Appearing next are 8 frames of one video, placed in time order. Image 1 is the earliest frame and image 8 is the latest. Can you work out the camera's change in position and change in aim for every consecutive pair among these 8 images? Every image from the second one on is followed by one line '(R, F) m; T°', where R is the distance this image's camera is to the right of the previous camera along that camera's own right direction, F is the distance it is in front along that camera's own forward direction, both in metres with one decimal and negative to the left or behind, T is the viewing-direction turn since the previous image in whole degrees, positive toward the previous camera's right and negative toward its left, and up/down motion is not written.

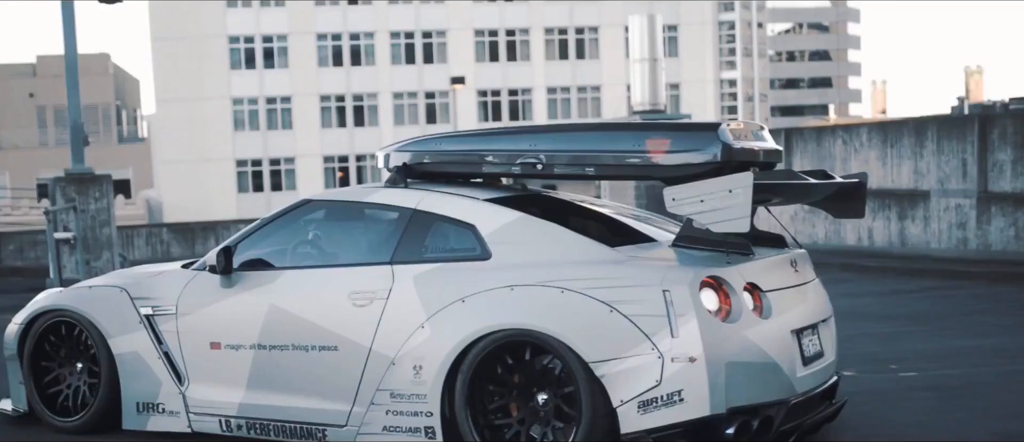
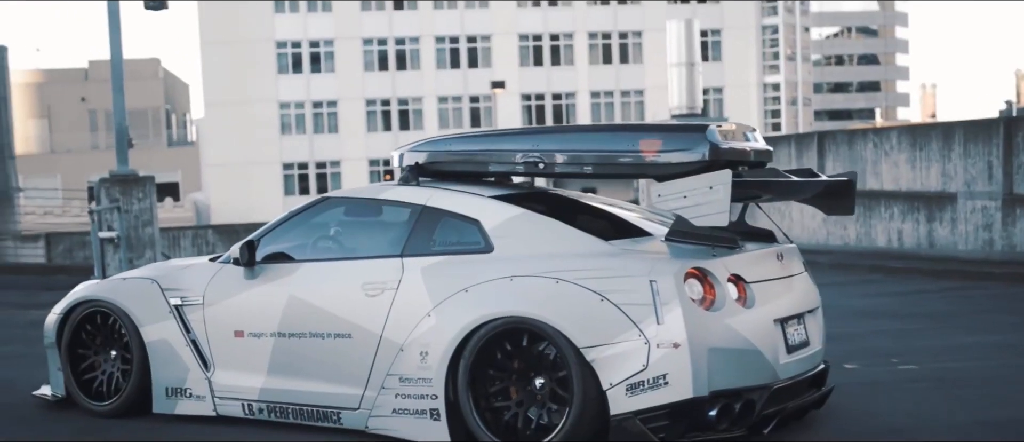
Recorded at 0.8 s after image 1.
(+0.2, -0.4) m; -2°
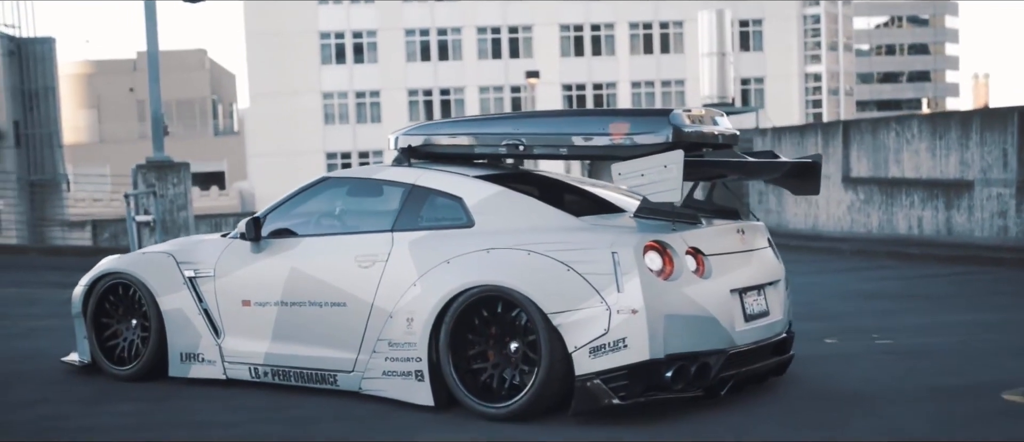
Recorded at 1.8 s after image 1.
(+0.3, -0.5) m; -2°
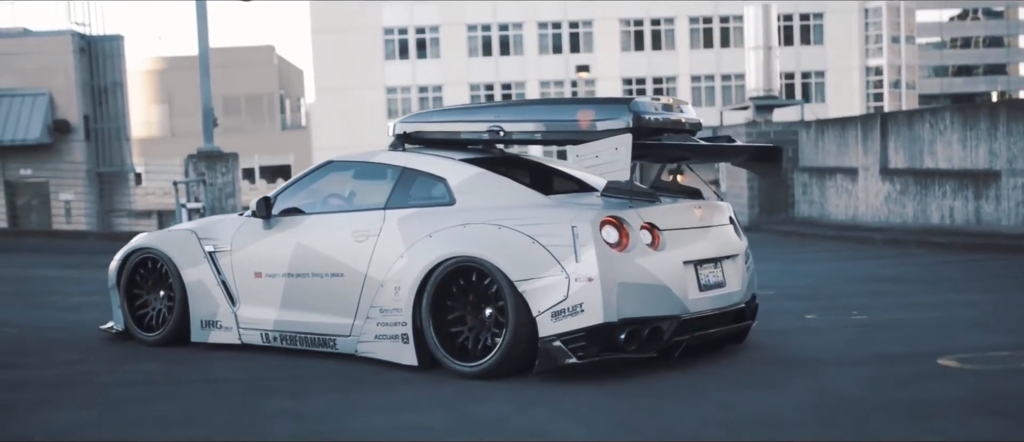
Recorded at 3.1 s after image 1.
(+0.5, -0.7) m; -3°
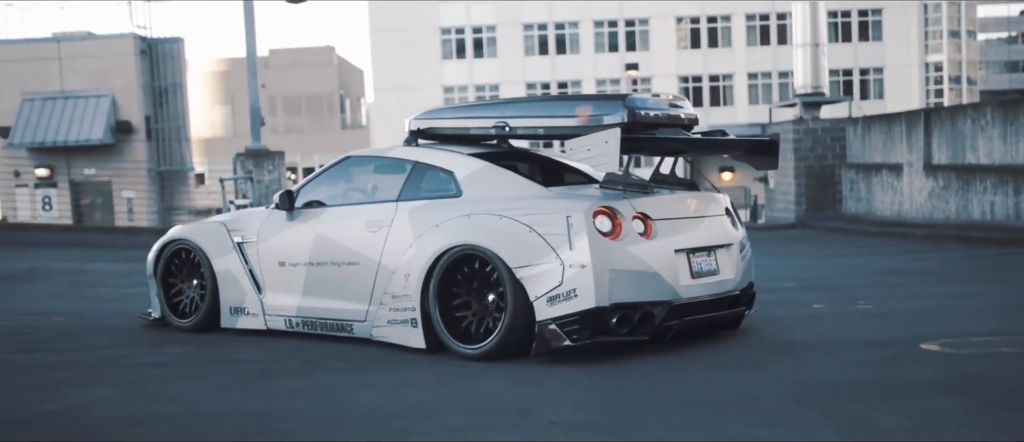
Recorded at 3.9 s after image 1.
(+0.3, -0.4) m; -3°
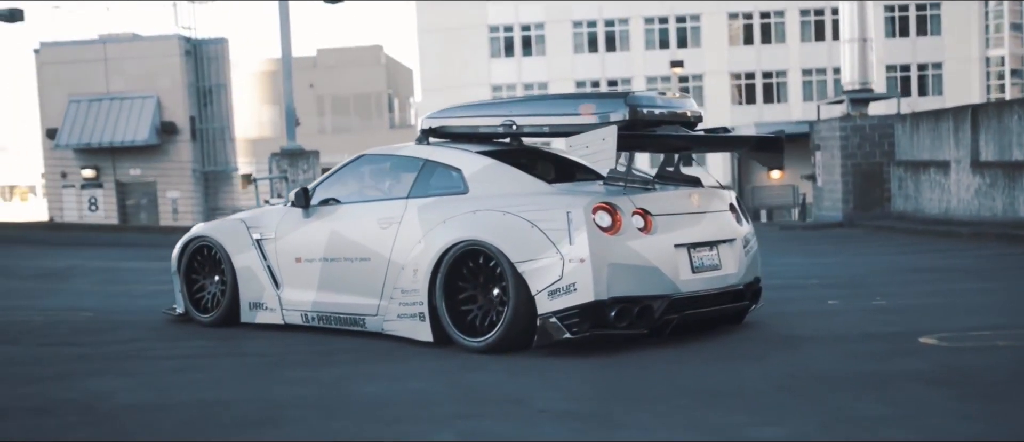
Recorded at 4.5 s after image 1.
(+0.3, -0.1) m; -2°
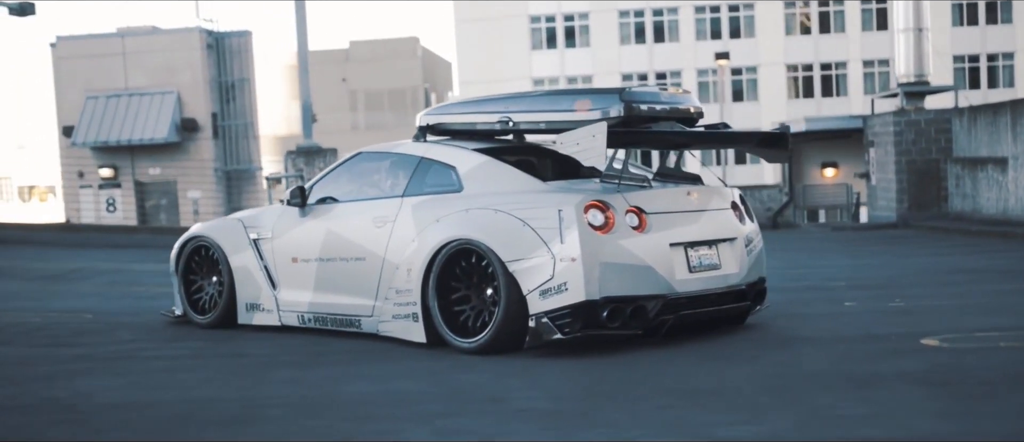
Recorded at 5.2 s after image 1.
(+0.3, +0.2) m; -2°
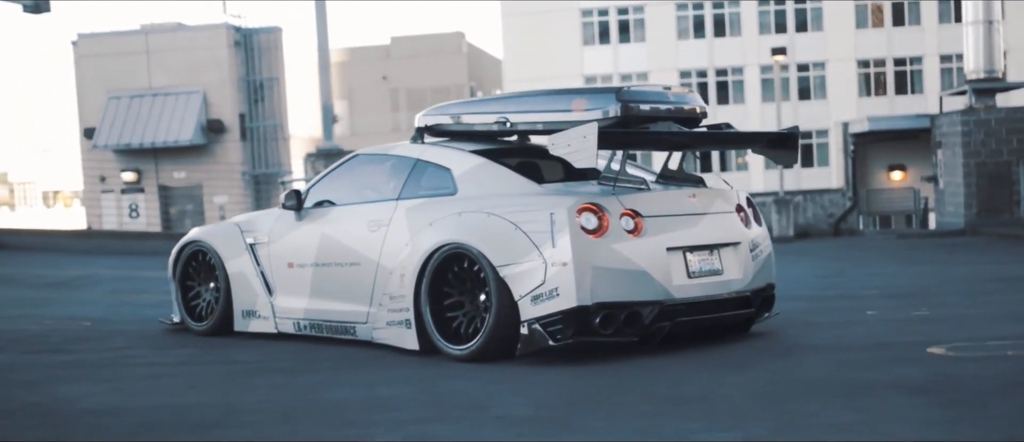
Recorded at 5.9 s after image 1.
(+0.3, +0.2) m; -2°
